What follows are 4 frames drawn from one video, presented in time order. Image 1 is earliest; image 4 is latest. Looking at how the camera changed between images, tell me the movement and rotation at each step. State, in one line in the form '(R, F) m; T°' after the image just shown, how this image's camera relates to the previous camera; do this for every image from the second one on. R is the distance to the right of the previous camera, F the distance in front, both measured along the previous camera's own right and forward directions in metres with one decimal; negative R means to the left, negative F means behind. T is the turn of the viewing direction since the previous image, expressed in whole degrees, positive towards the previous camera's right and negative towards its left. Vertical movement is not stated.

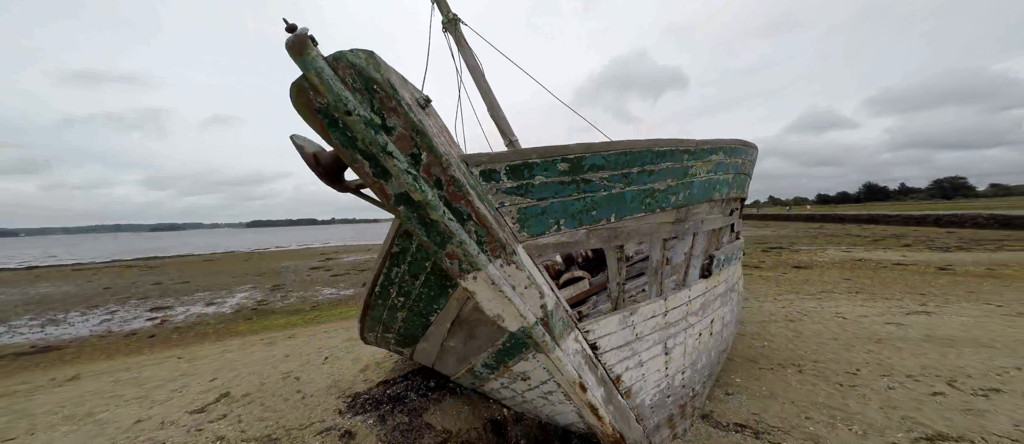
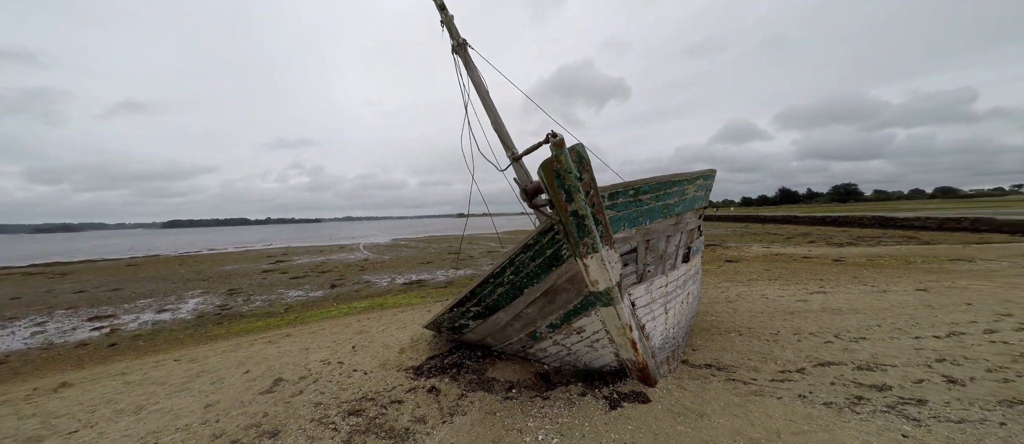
(-1.0, -0.9) m; +8°
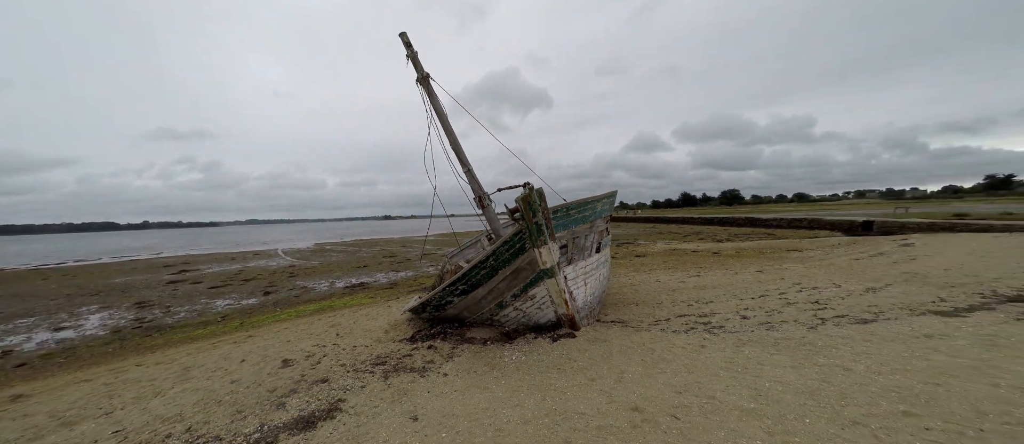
(-0.7, -1.6) m; +12°
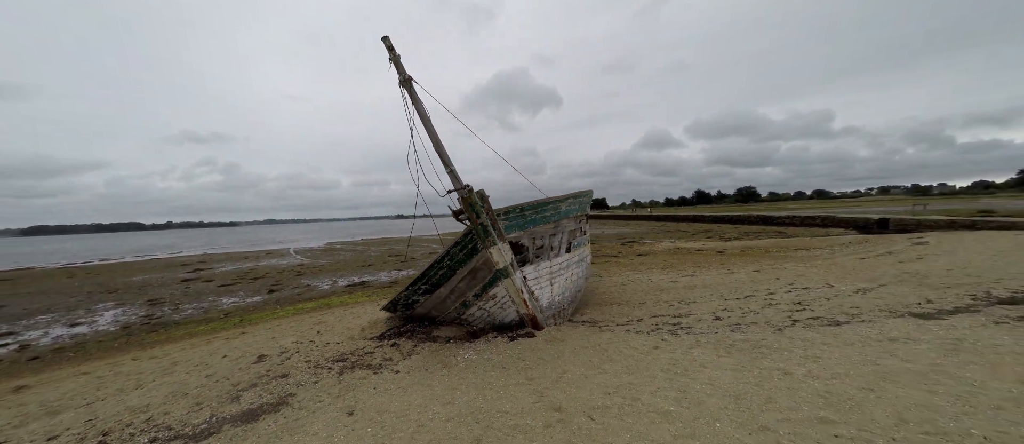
(+0.8, -0.1) m; -2°
